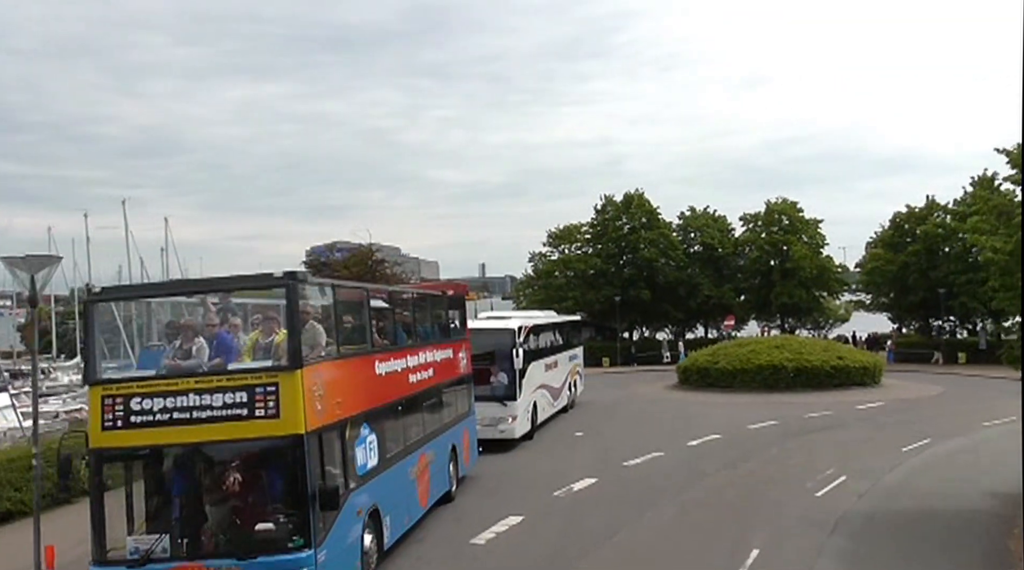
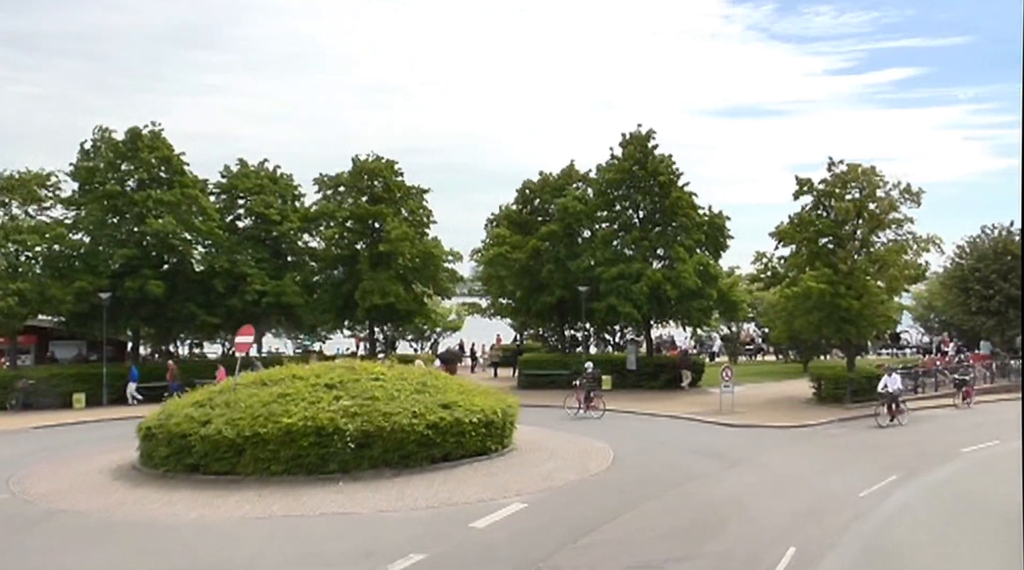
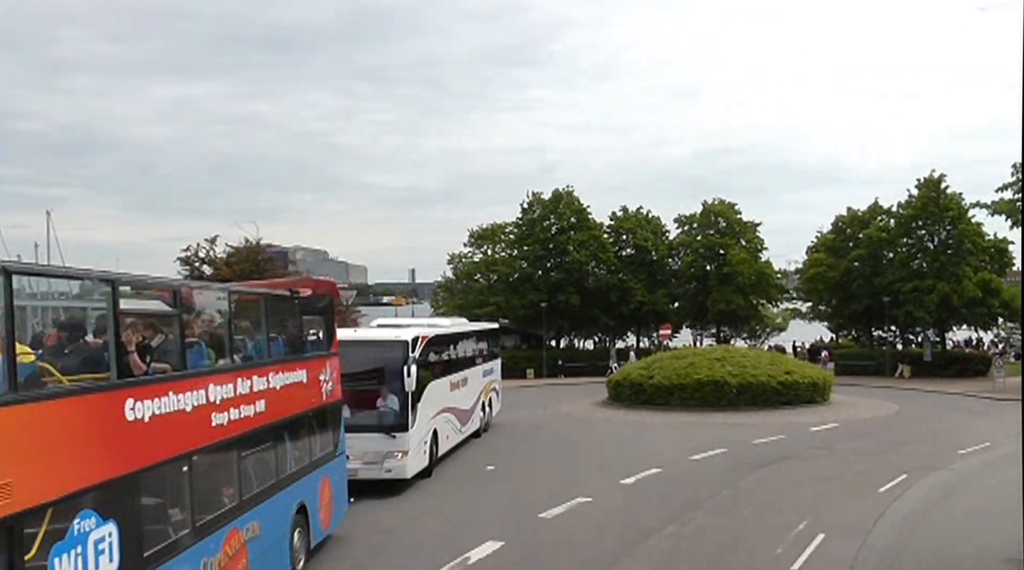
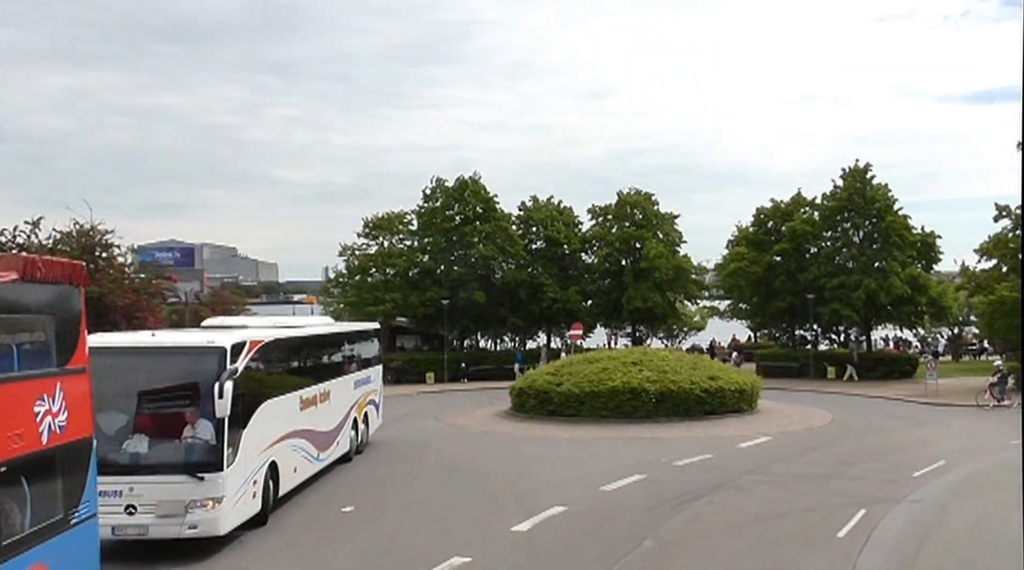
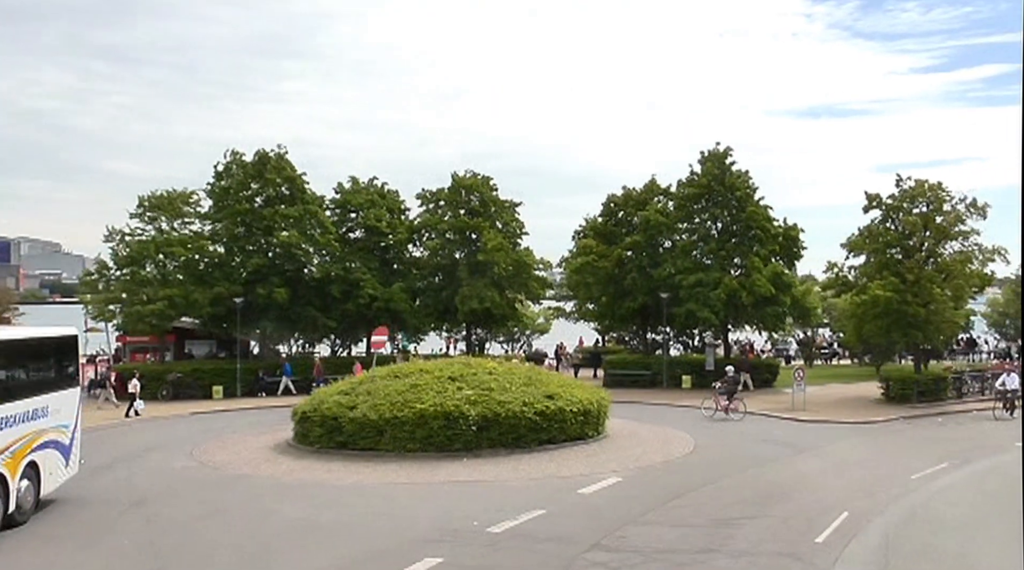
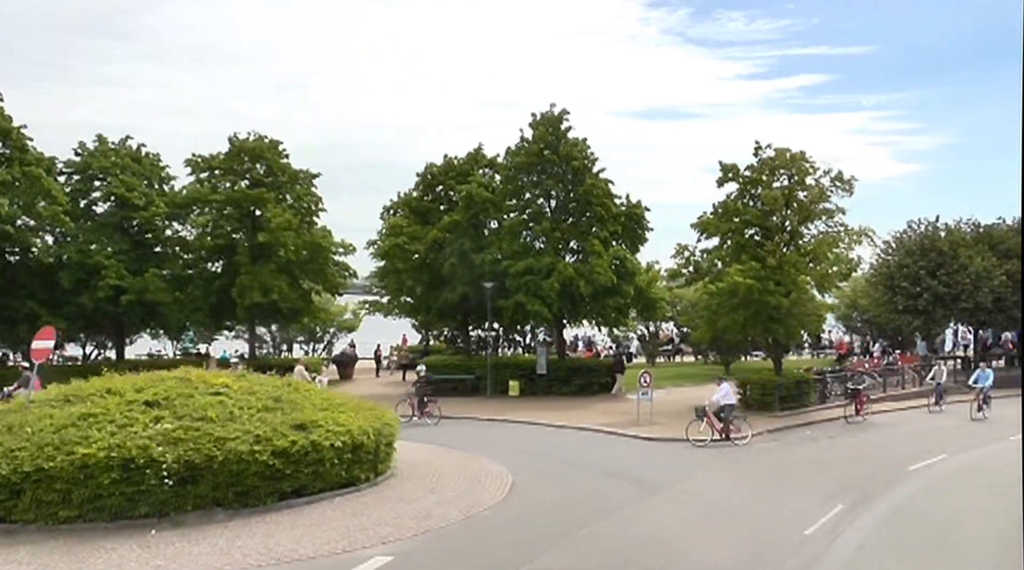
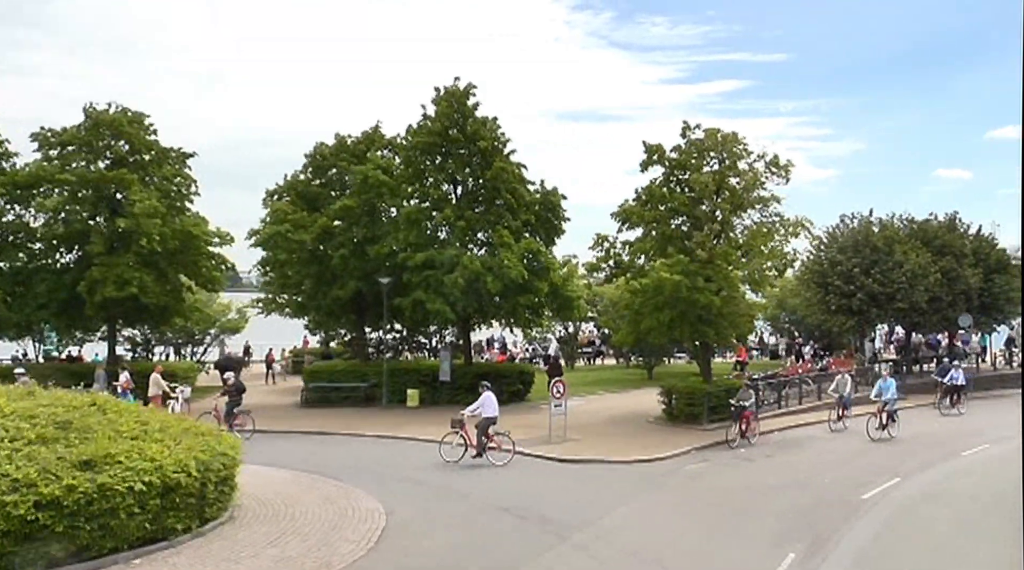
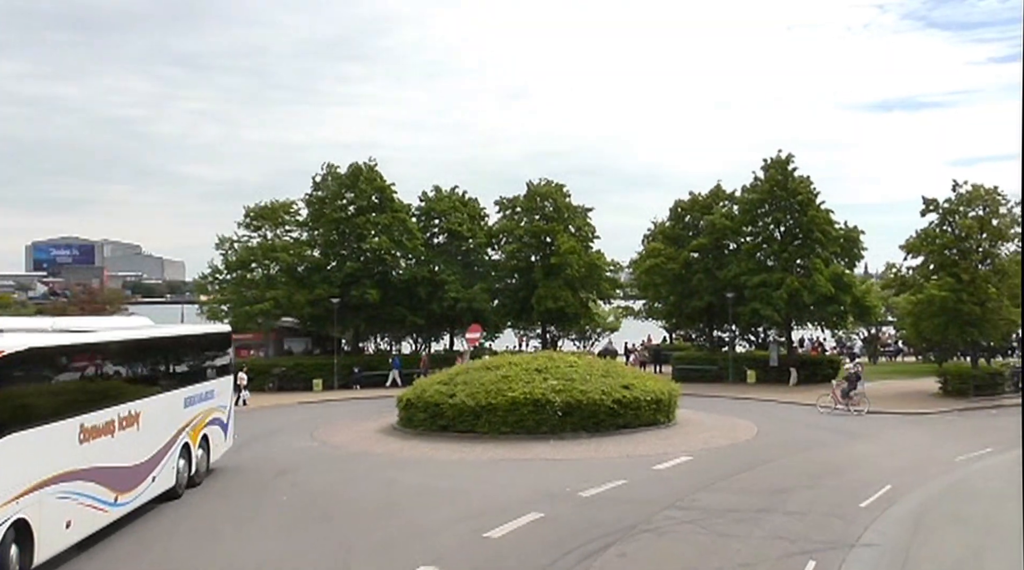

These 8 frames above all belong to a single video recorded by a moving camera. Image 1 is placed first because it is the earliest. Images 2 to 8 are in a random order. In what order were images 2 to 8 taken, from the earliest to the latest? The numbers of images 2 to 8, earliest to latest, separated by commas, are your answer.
3, 4, 8, 5, 2, 6, 7
